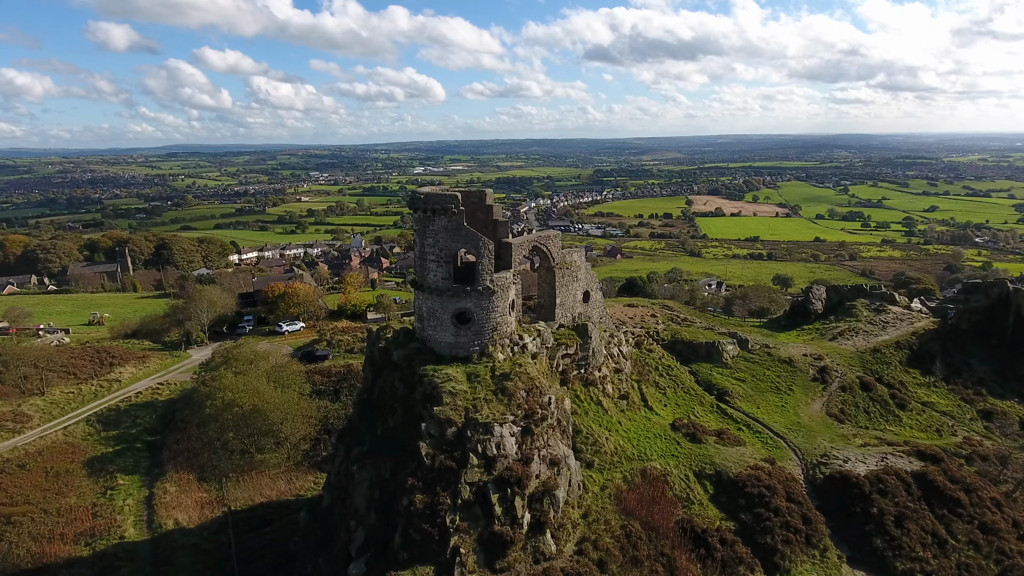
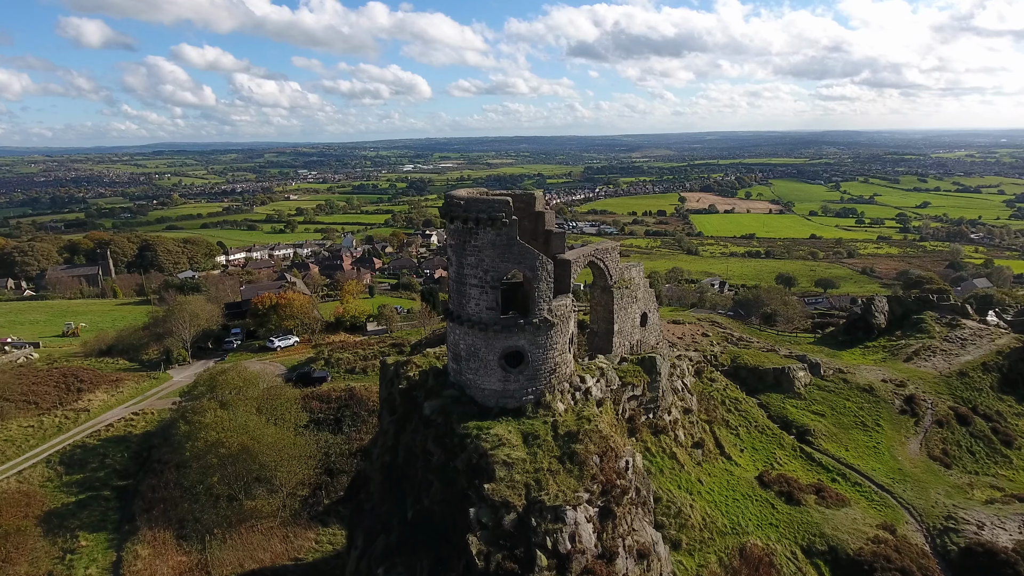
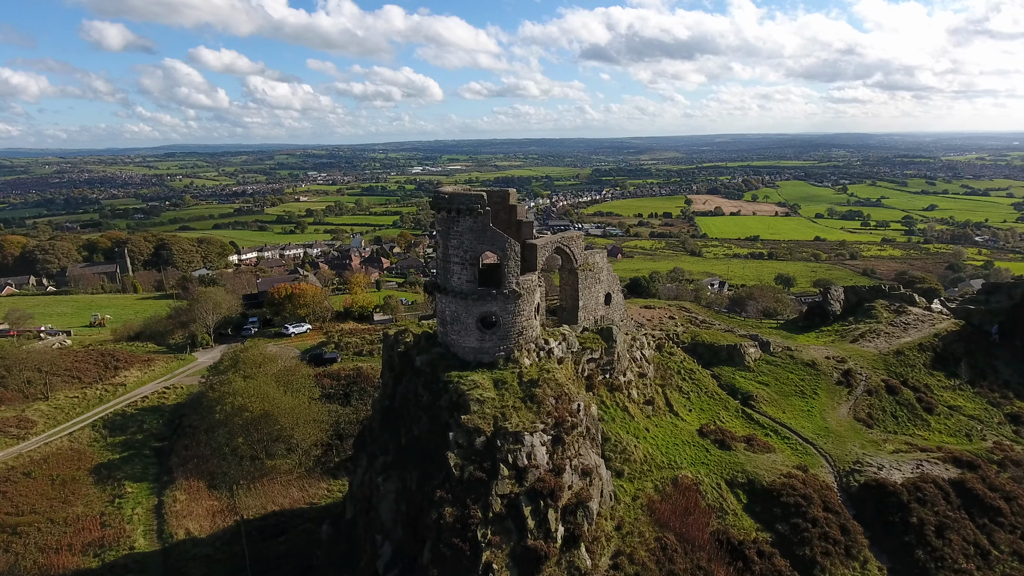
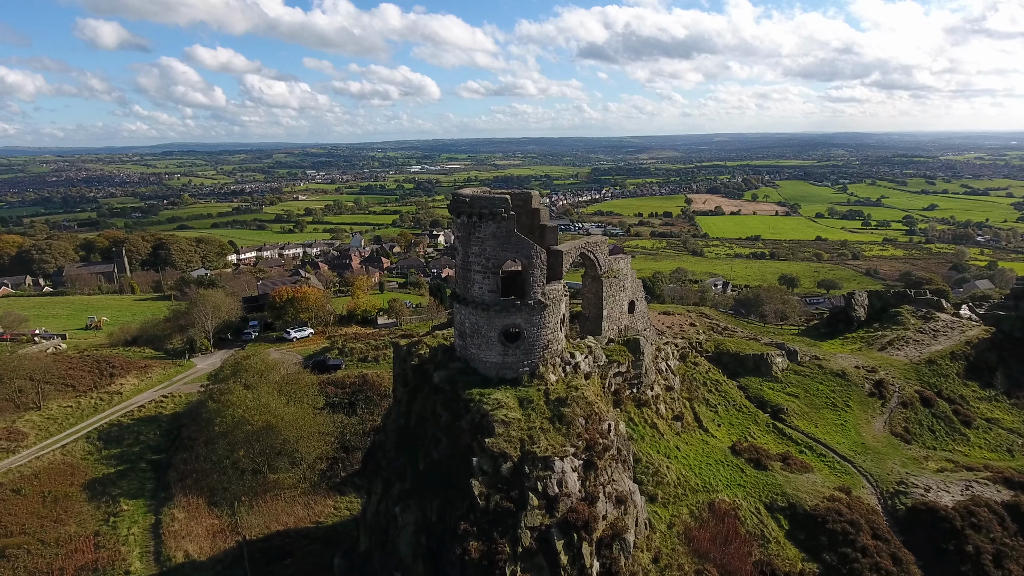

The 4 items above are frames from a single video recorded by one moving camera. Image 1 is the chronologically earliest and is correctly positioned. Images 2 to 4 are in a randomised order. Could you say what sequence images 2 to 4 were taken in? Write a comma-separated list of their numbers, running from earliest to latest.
3, 4, 2
